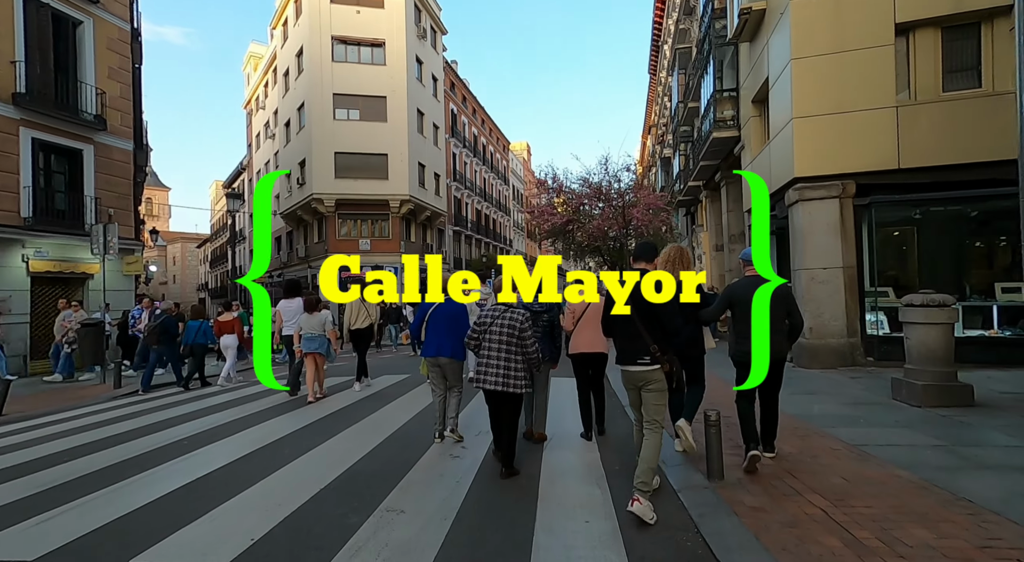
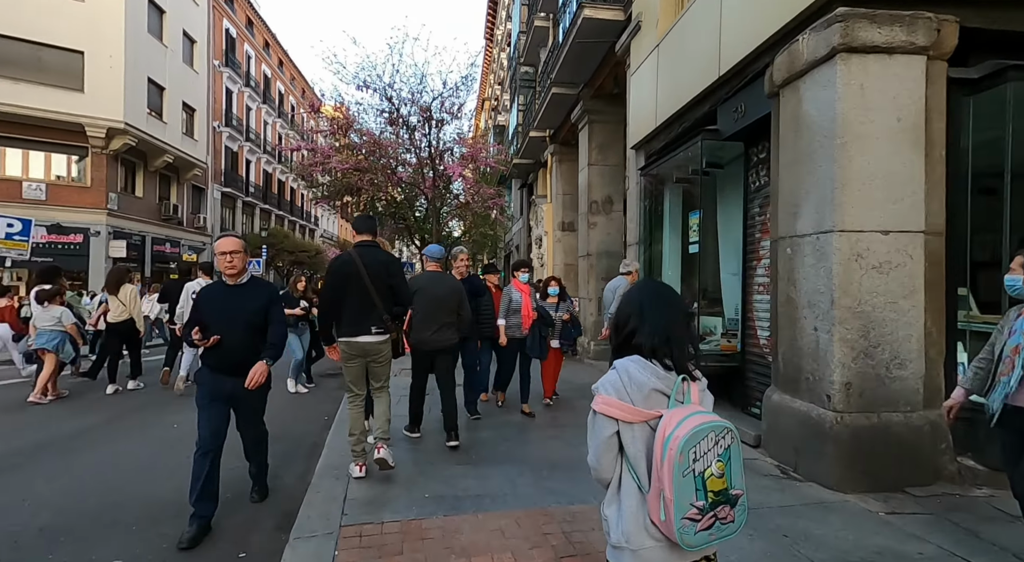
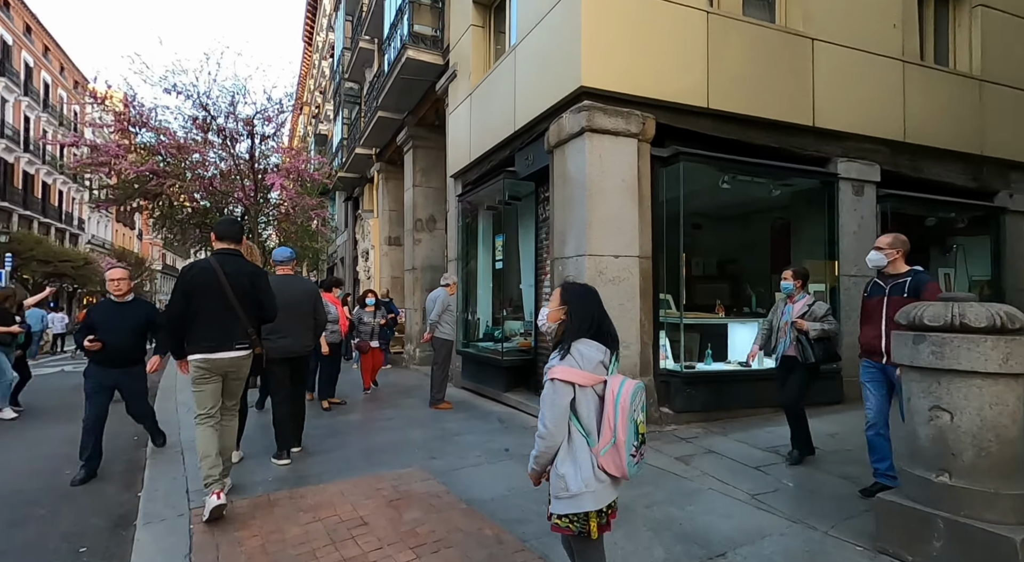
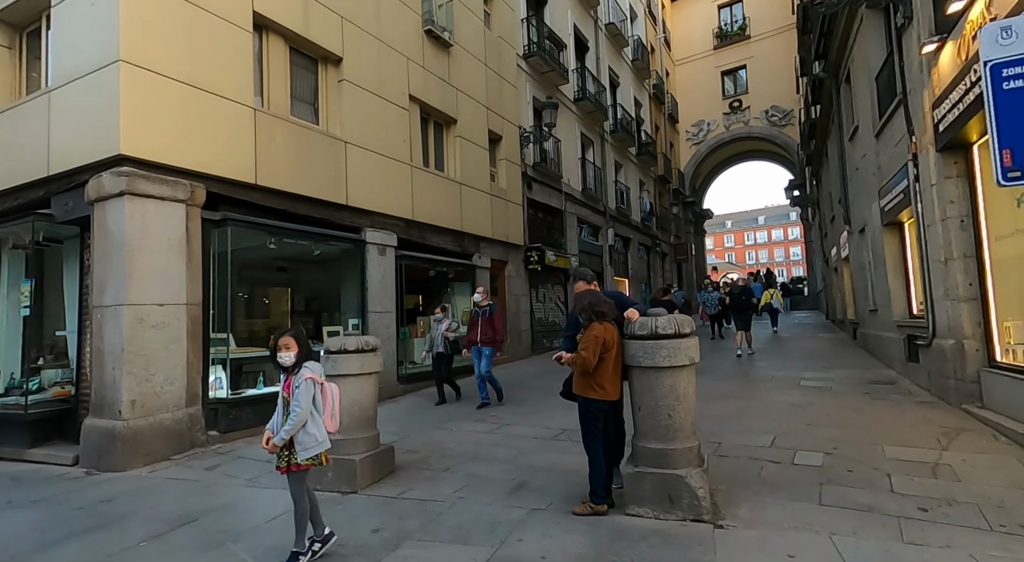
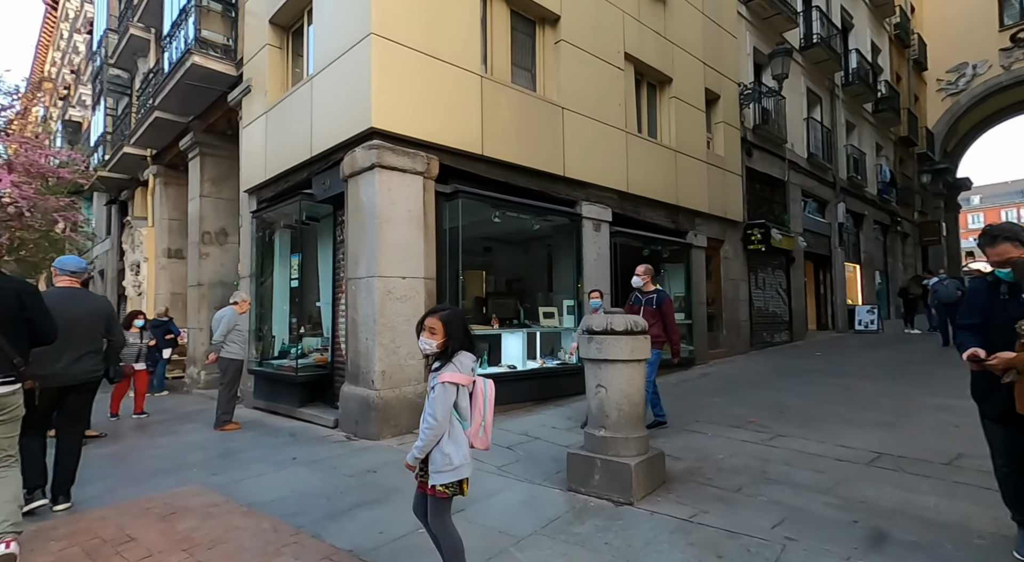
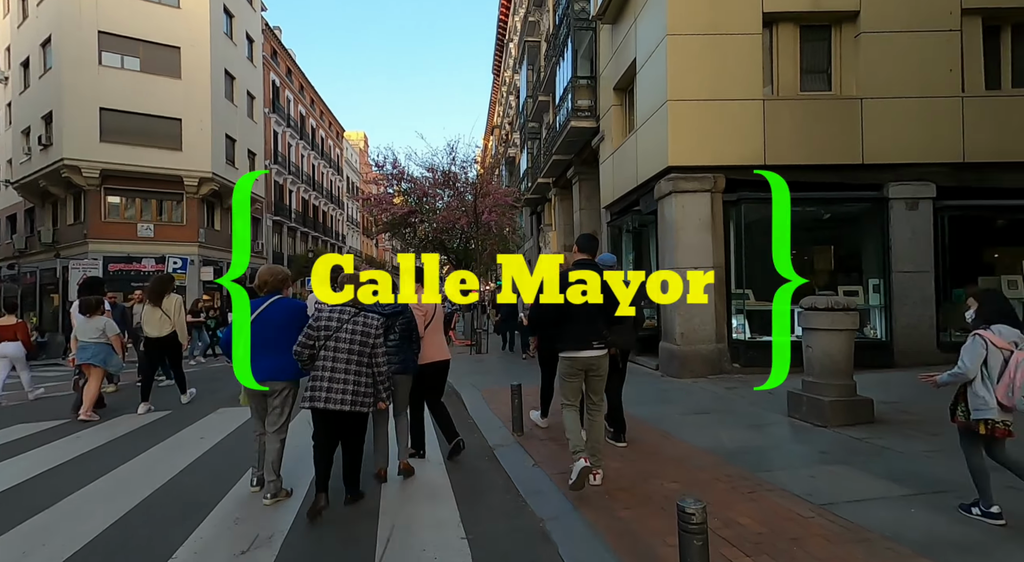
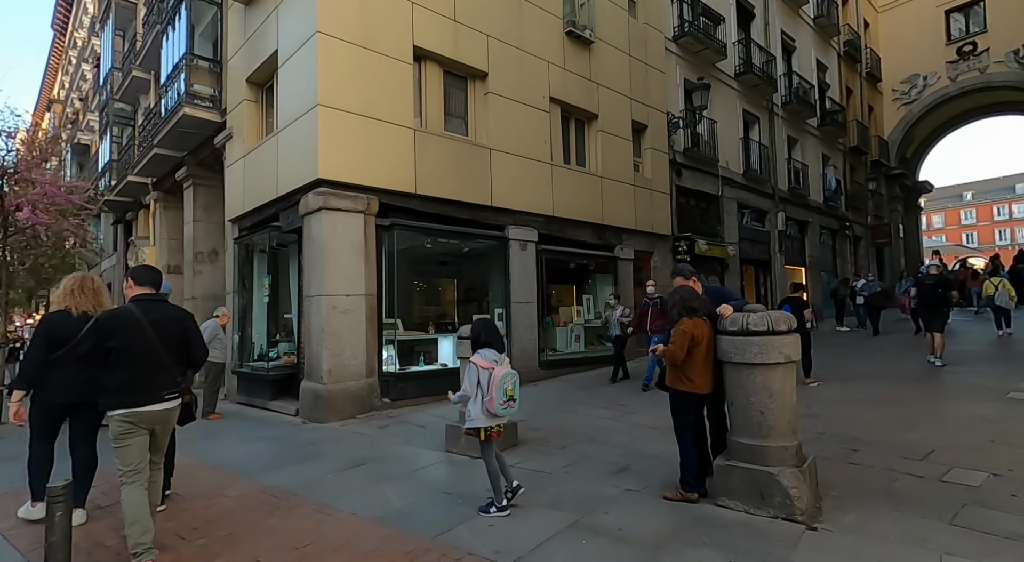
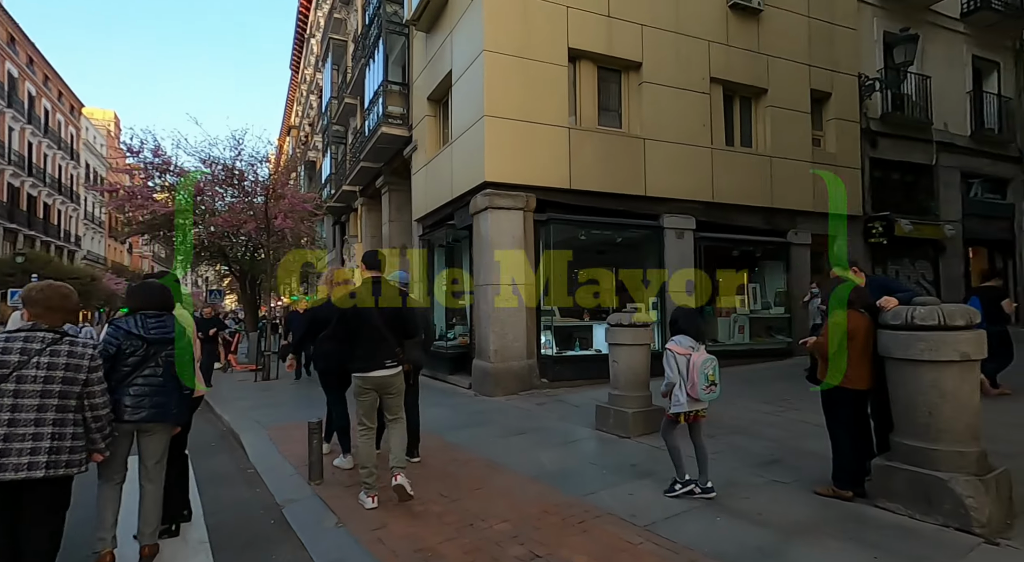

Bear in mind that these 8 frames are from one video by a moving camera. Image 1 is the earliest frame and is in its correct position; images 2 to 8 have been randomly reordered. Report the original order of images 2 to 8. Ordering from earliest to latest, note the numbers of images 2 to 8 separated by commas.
6, 8, 7, 4, 5, 3, 2
